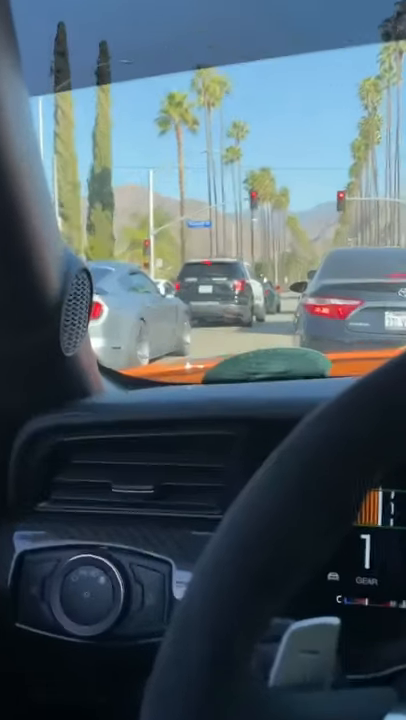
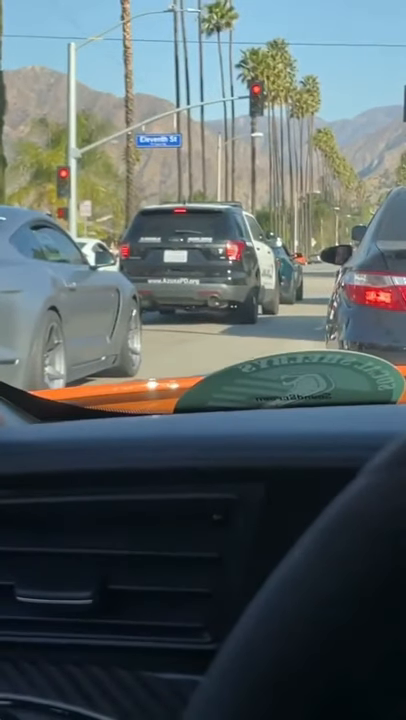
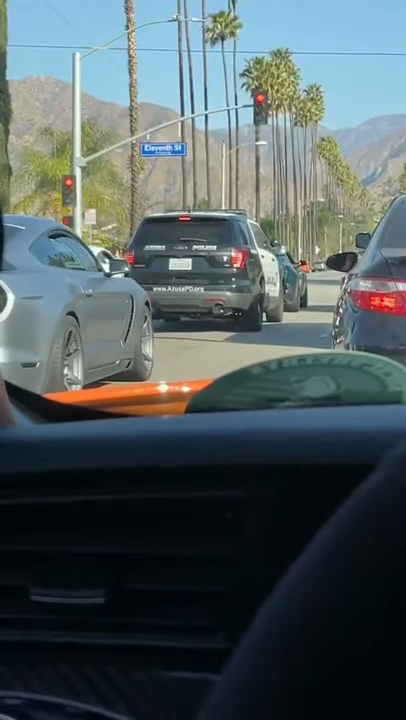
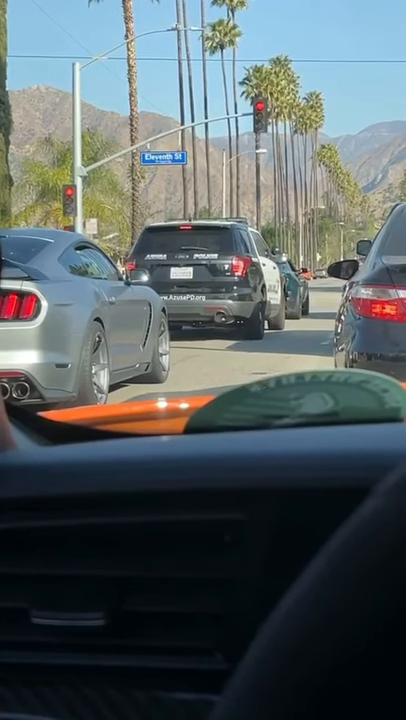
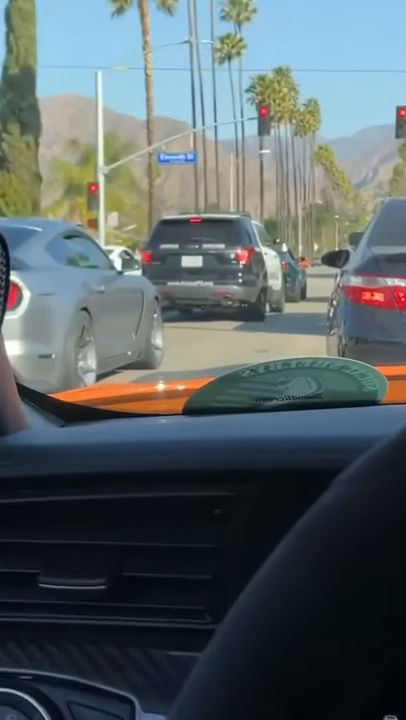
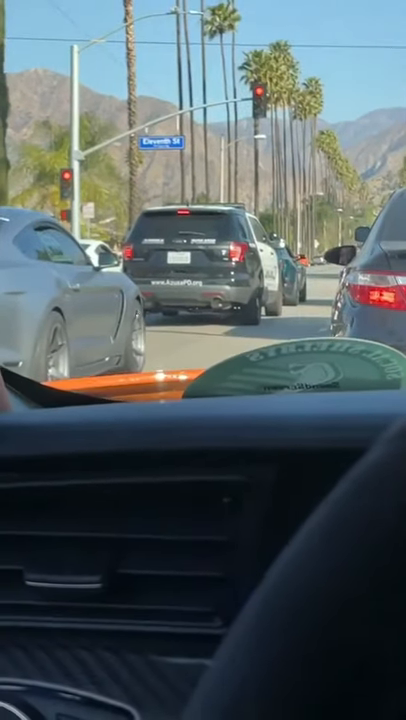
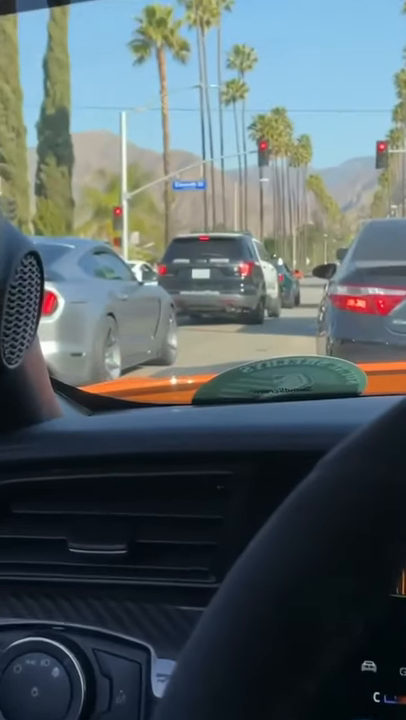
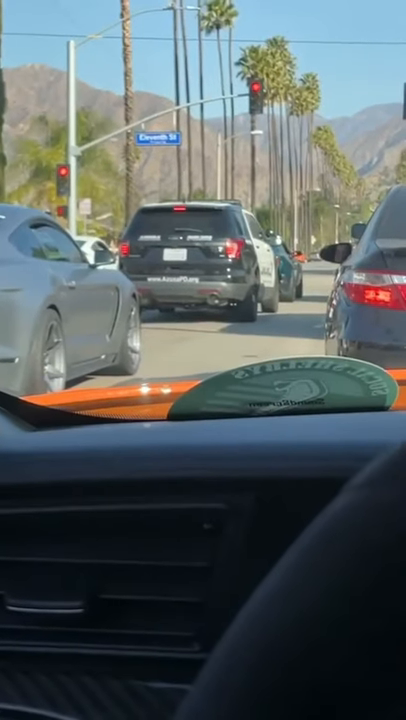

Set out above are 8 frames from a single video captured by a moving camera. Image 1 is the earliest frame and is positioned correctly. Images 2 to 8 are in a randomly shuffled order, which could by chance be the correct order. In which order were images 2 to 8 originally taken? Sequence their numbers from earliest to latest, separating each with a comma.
7, 5, 8, 2, 6, 3, 4
